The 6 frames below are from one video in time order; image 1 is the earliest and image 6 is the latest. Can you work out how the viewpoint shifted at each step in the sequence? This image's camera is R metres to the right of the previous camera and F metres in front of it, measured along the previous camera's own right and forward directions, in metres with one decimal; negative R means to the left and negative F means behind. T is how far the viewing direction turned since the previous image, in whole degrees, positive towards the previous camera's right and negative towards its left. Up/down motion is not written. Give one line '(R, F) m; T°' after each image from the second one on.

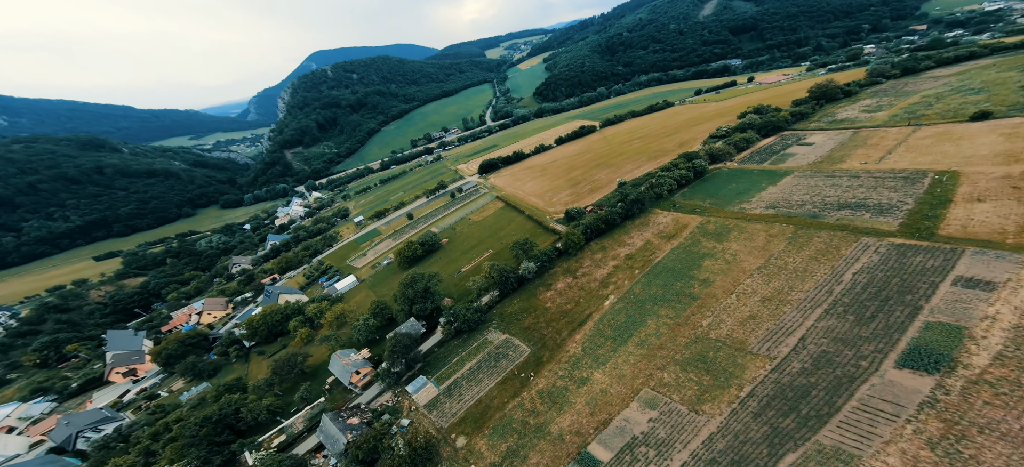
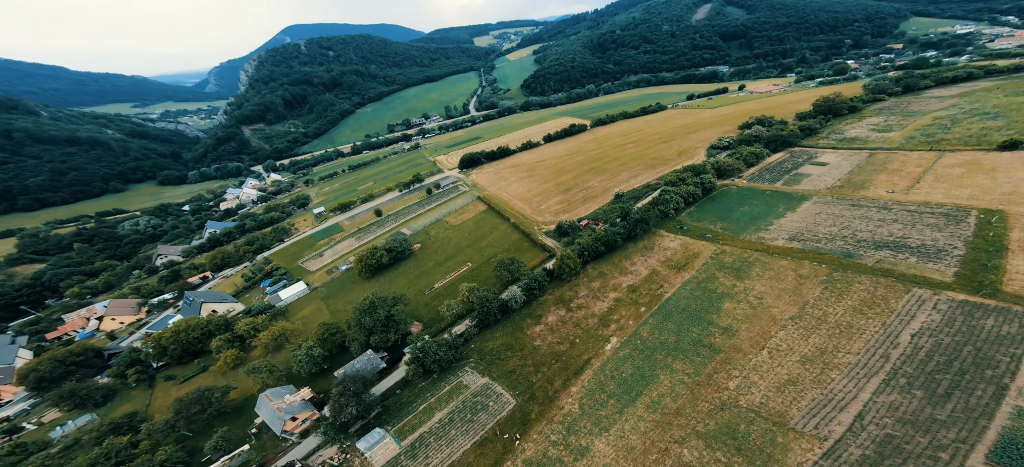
(-1.4, +8.7) m; +4°
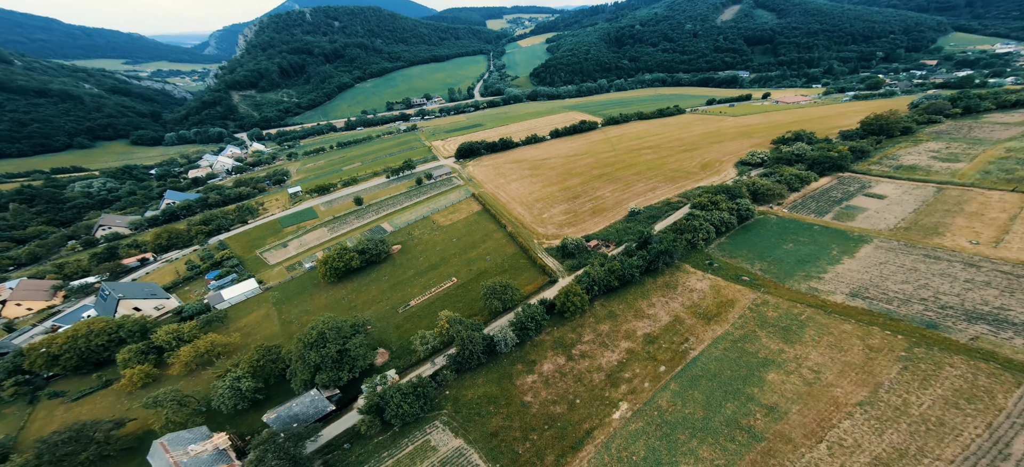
(-0.3, +8.8) m; +1°
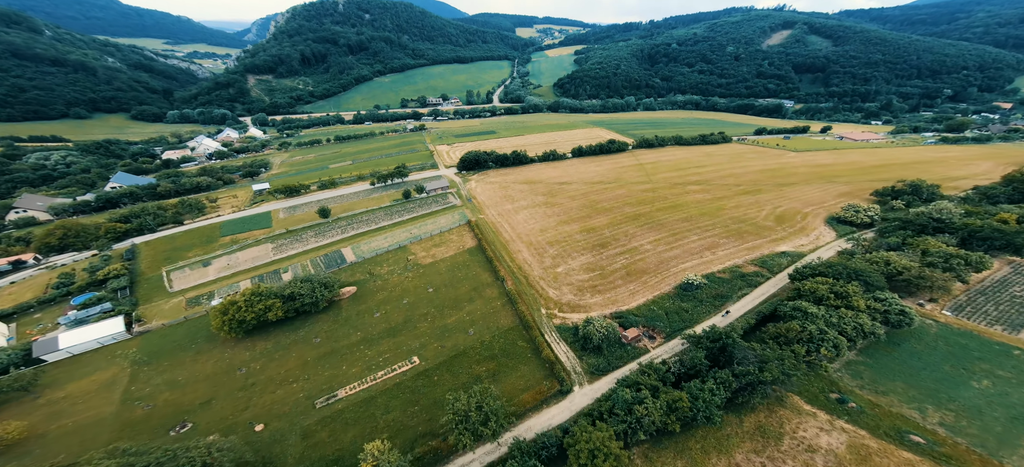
(+0.5, +15.8) m; -2°
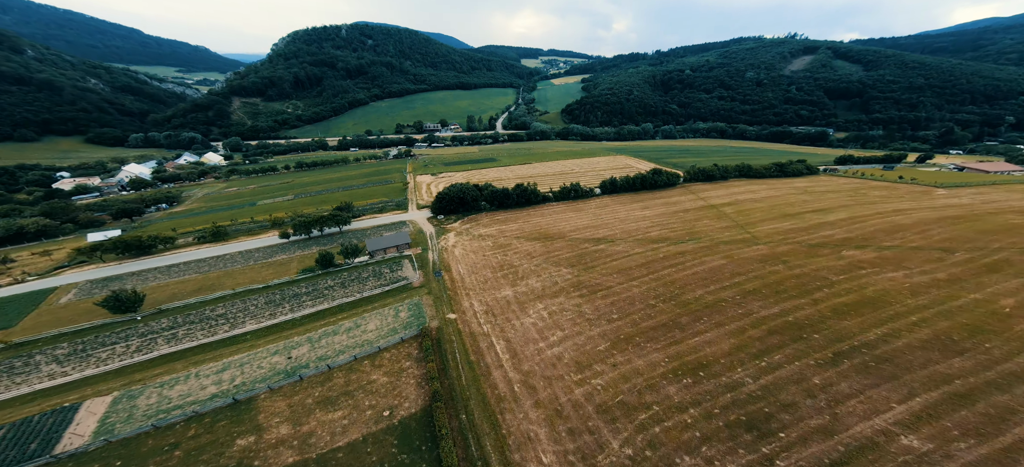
(+0.1, +26.0) m; 0°
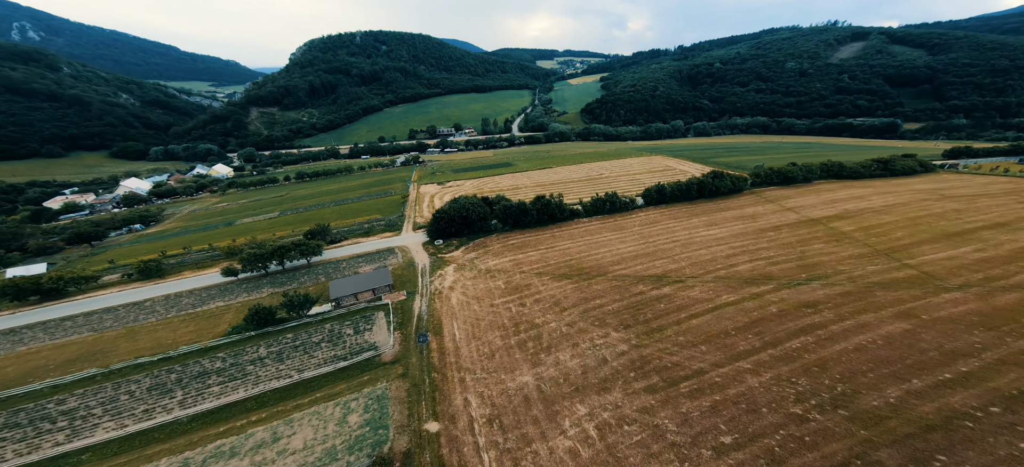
(0.0, +11.0) m; -3°
